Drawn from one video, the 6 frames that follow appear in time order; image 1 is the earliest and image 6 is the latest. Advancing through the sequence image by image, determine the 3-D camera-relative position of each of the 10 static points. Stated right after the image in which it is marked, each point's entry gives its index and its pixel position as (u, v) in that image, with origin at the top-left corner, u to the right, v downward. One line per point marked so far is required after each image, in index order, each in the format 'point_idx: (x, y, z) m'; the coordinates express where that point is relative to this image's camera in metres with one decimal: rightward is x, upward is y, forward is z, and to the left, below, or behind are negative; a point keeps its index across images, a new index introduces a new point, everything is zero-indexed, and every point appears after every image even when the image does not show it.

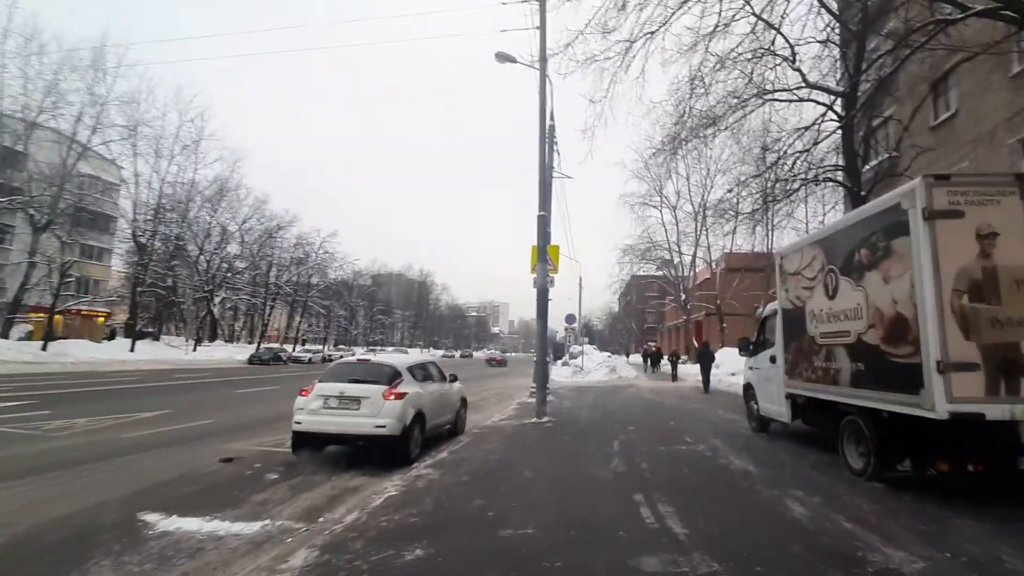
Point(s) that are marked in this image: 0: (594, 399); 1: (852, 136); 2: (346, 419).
0: (+2.3, -3.1, +17.4) m
1: (+9.1, +4.1, +16.5) m
2: (-2.2, -1.8, +8.2) m
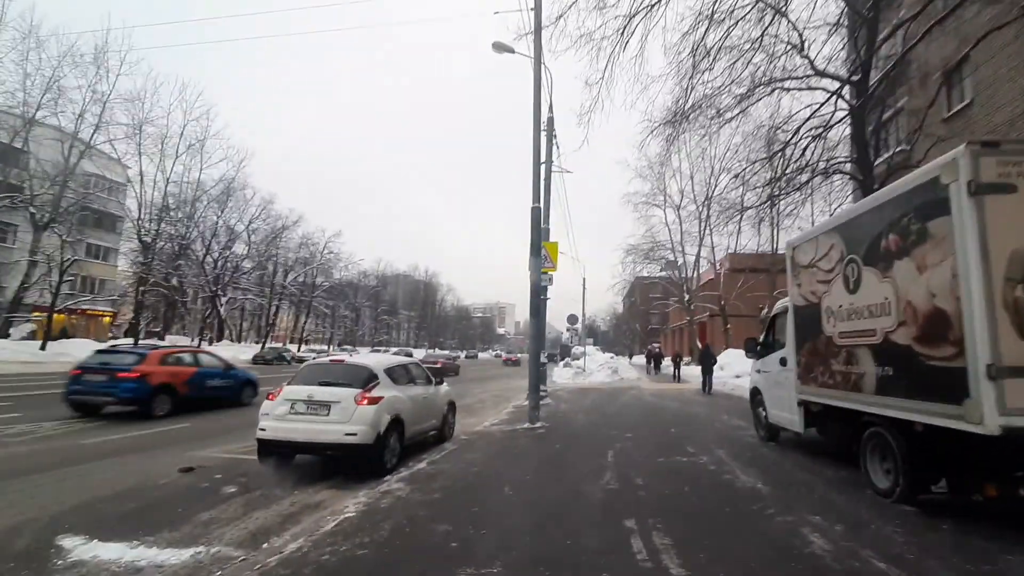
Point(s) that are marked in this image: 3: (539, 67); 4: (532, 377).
0: (+2.2, -3.1, +16.6) m
1: (+9.0, +4.1, +15.7) m
2: (-2.4, -1.7, +7.5) m
3: (+0.6, +5.1, +14.2) m
4: (+0.4, -1.7, +11.5) m
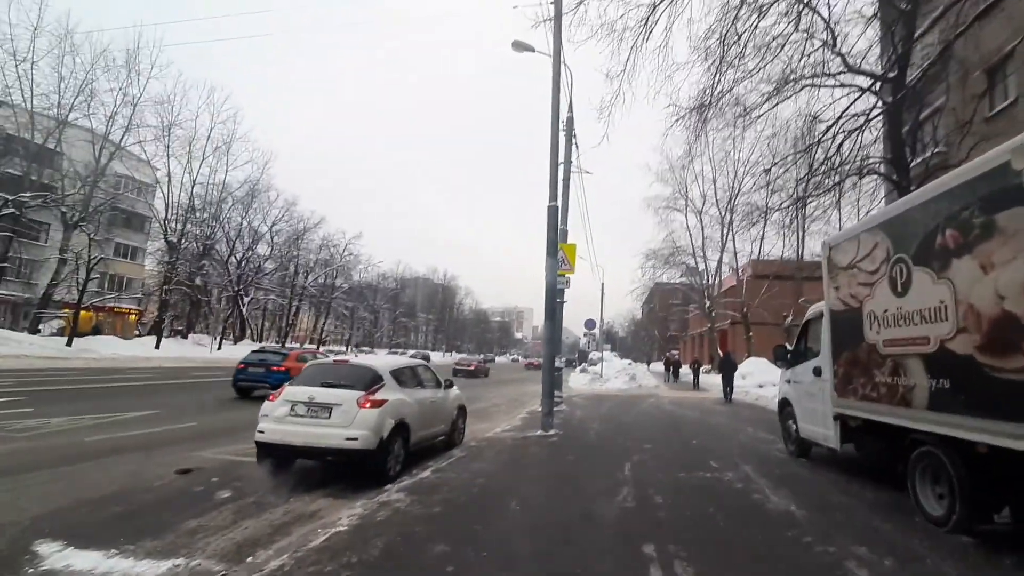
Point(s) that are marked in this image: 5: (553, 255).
0: (+2.6, -3.2, +16.0) m
1: (+9.5, +3.9, +14.9) m
2: (-2.3, -1.6, +7.1) m
3: (+1.1, +5.0, +13.7) m
4: (+0.6, -1.7, +11.0) m
5: (+0.8, +0.6, +11.3) m
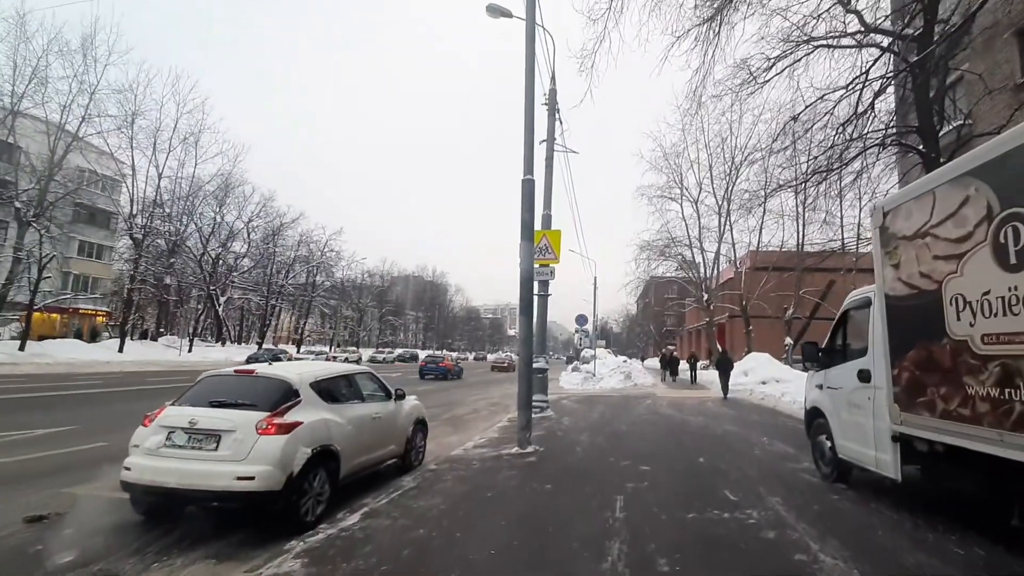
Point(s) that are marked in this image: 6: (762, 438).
0: (+2.1, -3.0, +14.3) m
1: (+8.9, +4.3, +13.2) m
2: (-2.7, -1.5, +5.3) m
3: (+0.5, +5.2, +11.9) m
4: (+0.2, -1.5, +9.2) m
5: (+0.3, +0.8, +9.5) m
6: (+4.2, -2.5, +10.4) m
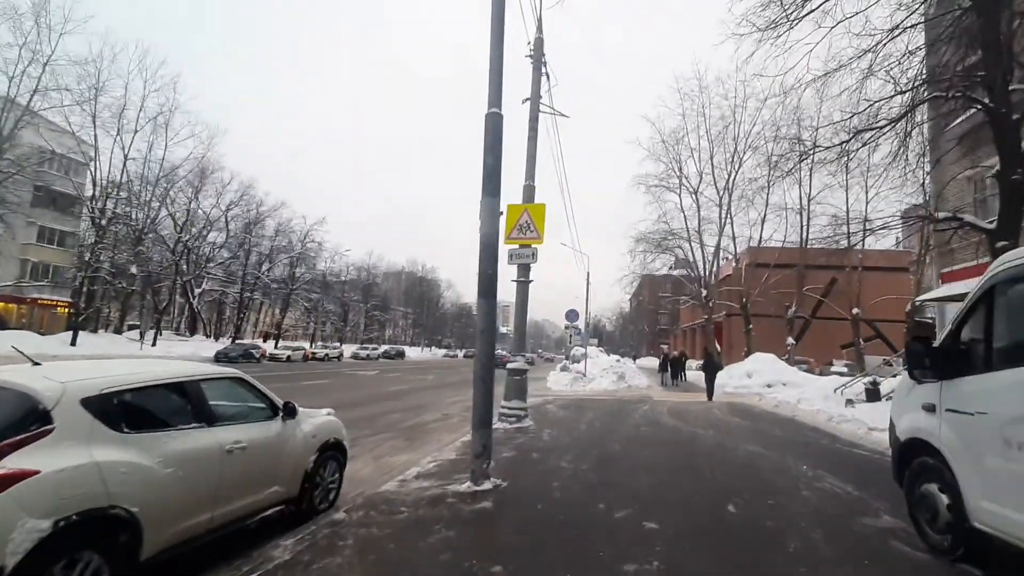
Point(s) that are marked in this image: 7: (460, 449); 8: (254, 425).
0: (+1.5, -2.7, +11.7) m
1: (+8.4, +4.5, +10.7) m
2: (-3.2, -1.2, +2.7) m
3: (0.0, +5.5, +9.3) m
4: (-0.3, -1.2, +6.7) m
5: (-0.2, +1.1, +7.0) m
6: (+3.7, -2.3, +7.8) m
7: (-0.8, -2.4, +9.0) m
8: (-2.1, -1.1, +4.9) m
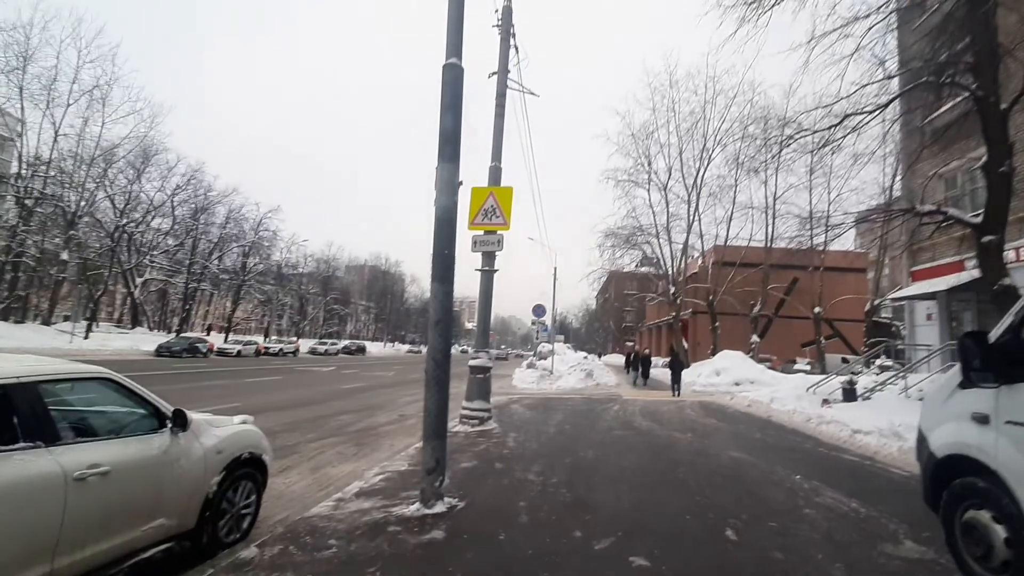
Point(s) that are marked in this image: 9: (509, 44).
0: (+0.8, -2.5, +10.8) m
1: (+7.9, +4.5, +10.1) m
2: (-3.3, -1.0, +1.5) m
3: (-0.4, +5.7, +8.2) m
4: (-0.7, -1.1, +5.6) m
5: (-0.6, +1.2, +5.9) m
6: (+3.2, -2.1, +7.0) m
7: (-1.3, -2.2, +7.9) m
8: (-2.4, -0.9, +3.8) m
9: (0.0, +5.0, +12.6) m
